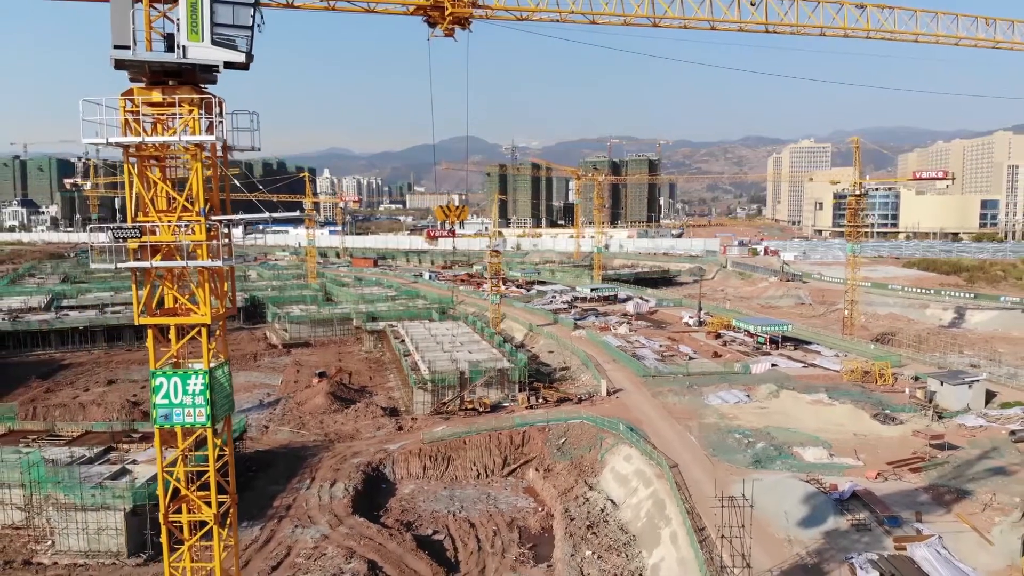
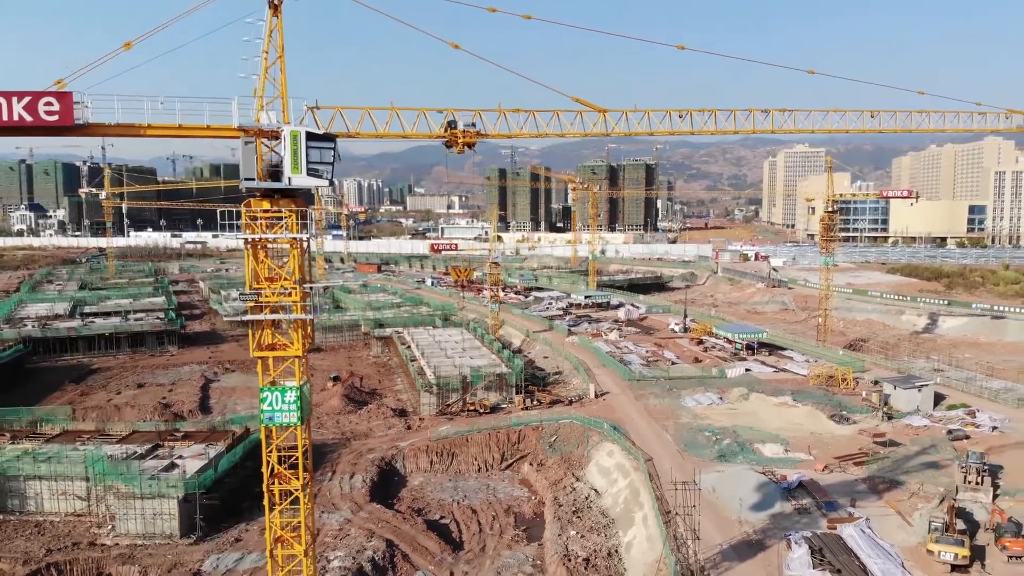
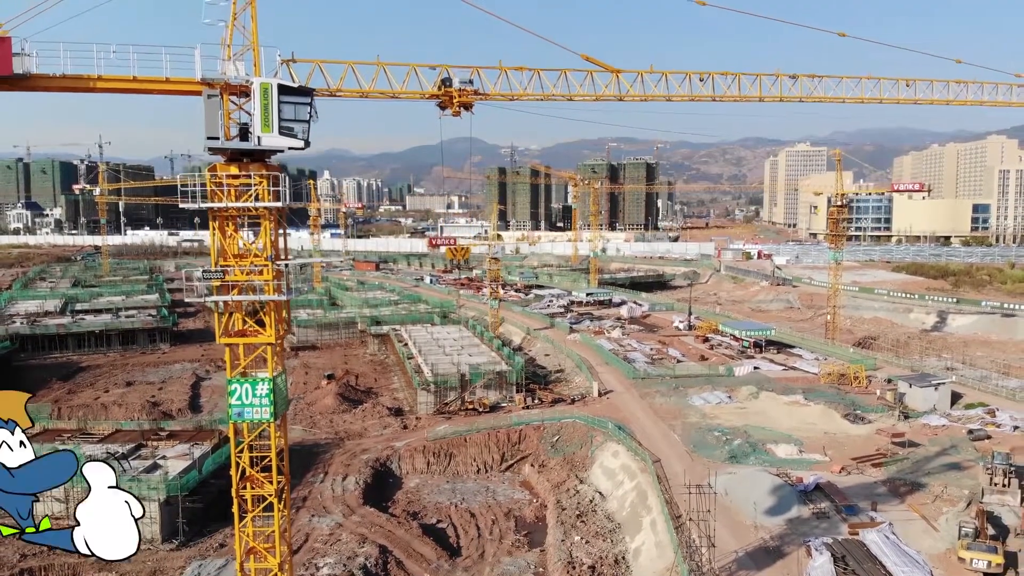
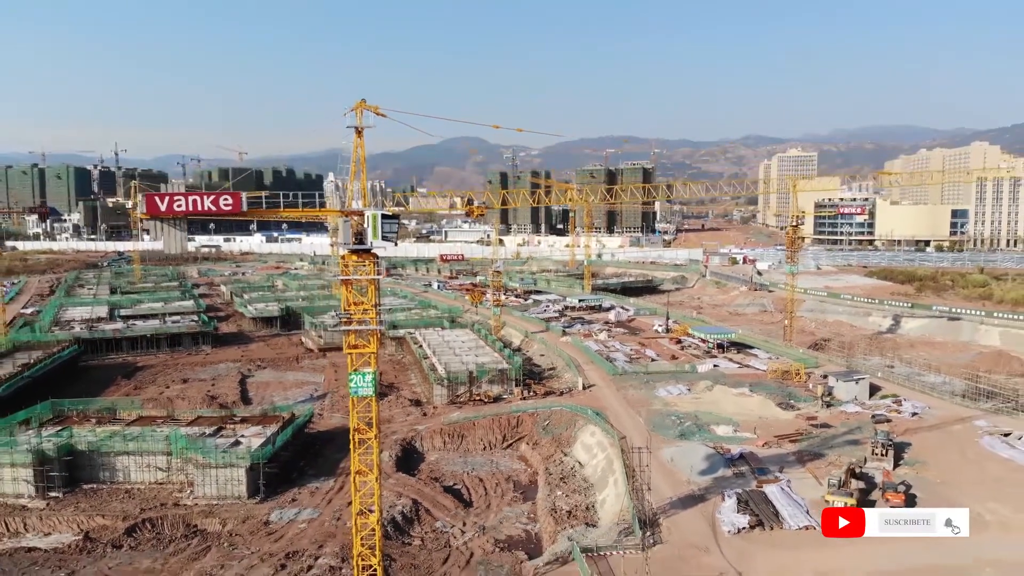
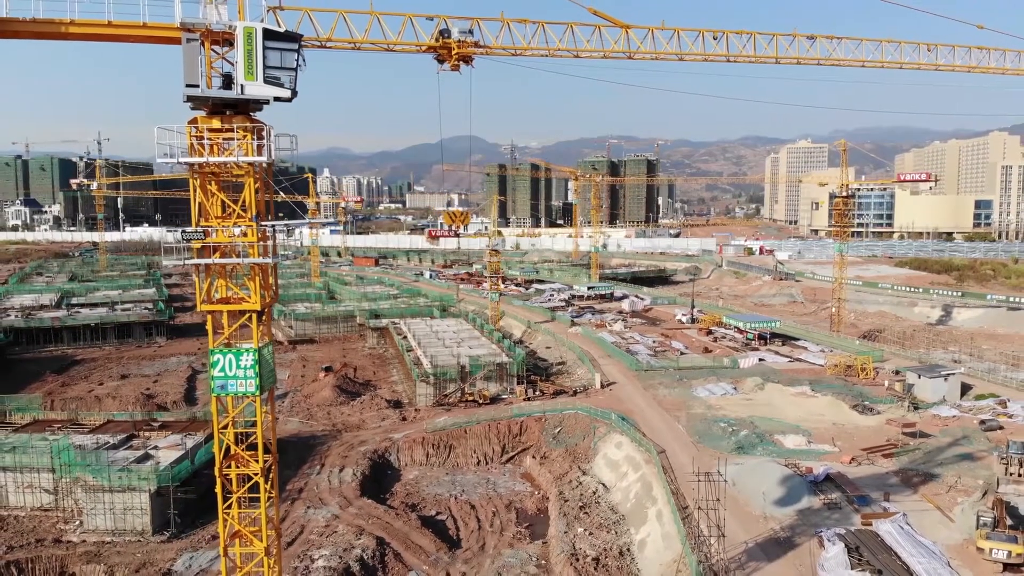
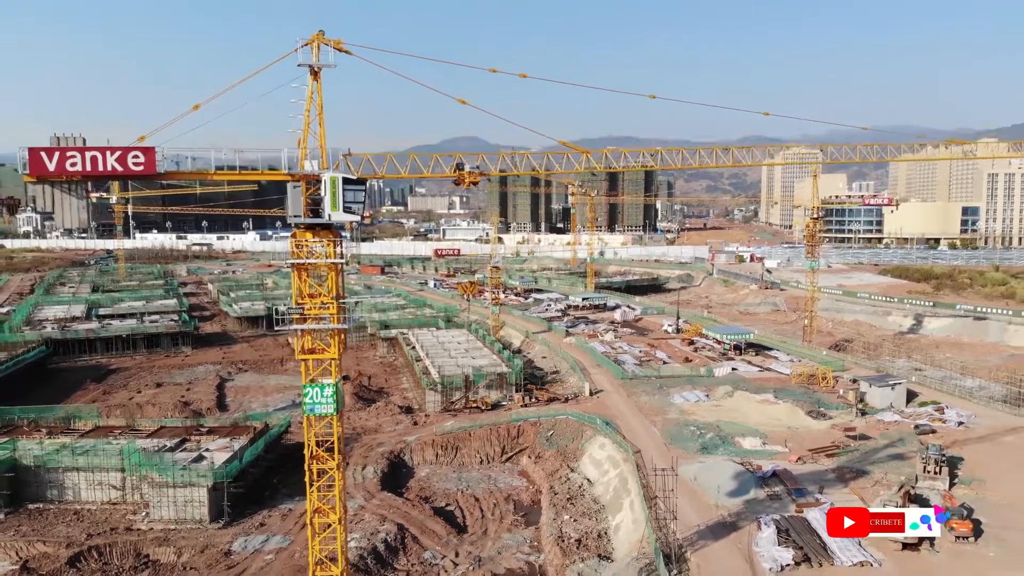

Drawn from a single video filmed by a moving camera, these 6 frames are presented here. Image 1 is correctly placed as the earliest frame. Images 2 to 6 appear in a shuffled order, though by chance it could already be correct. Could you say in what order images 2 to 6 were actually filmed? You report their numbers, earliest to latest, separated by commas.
5, 3, 2, 6, 4
